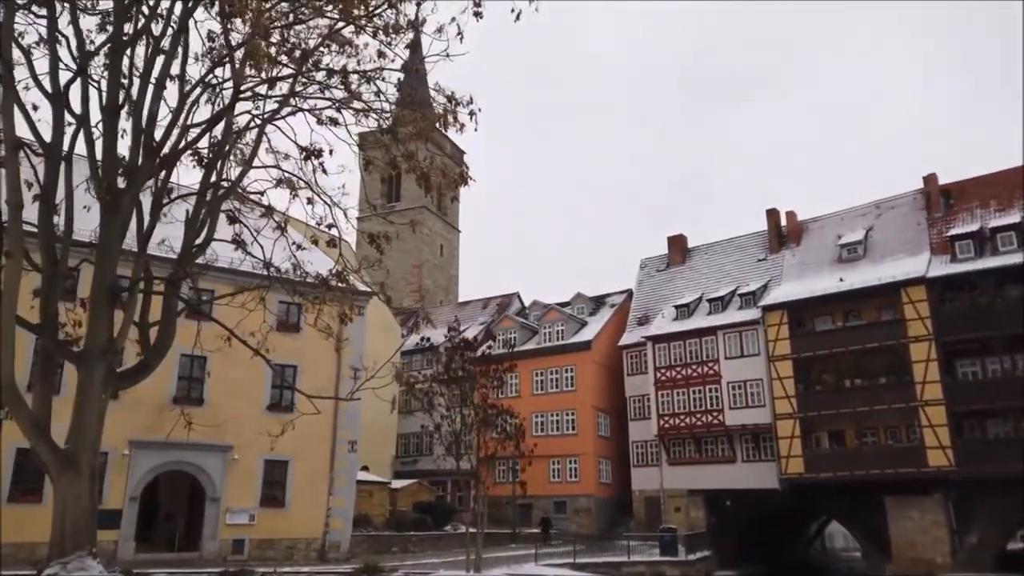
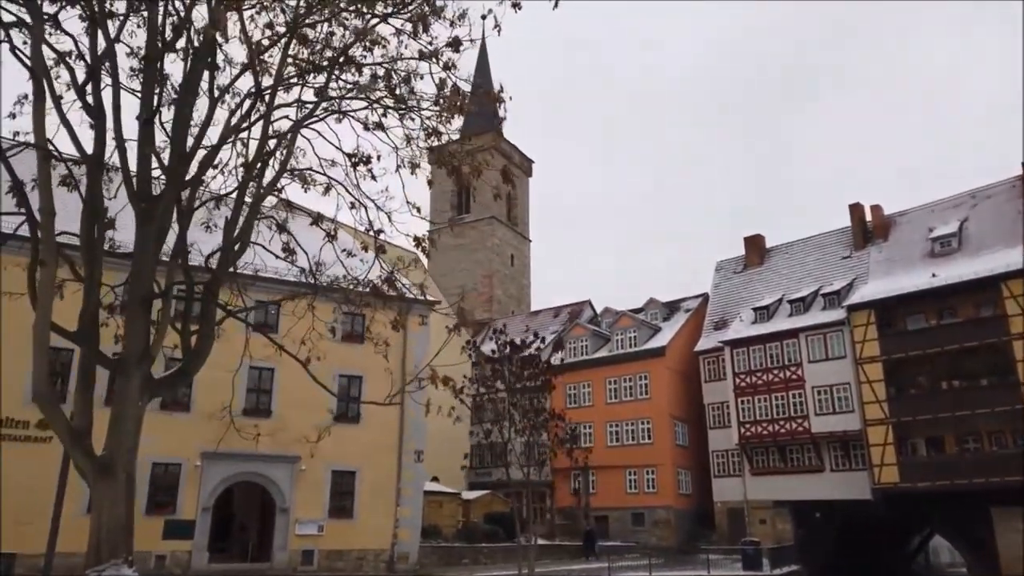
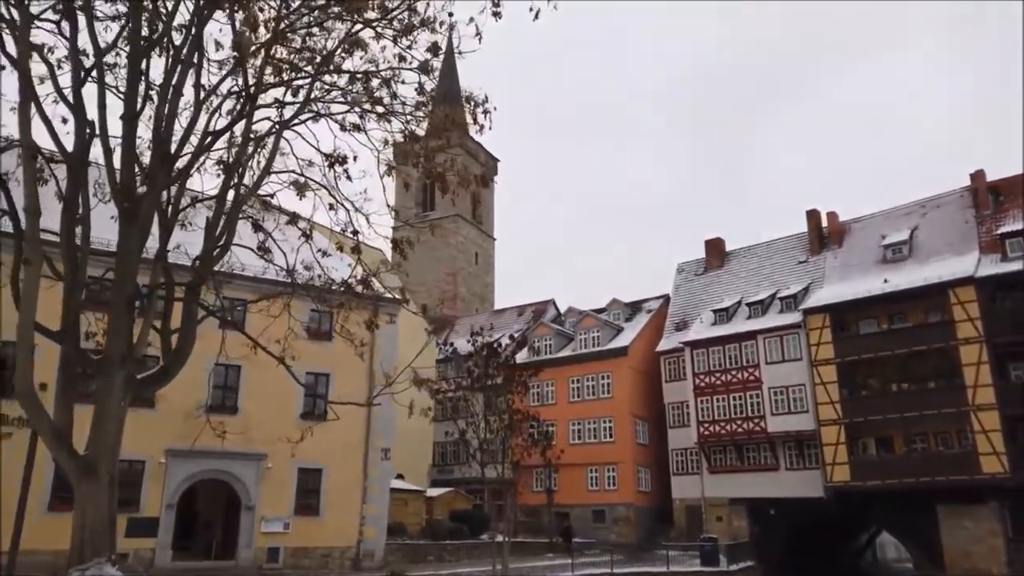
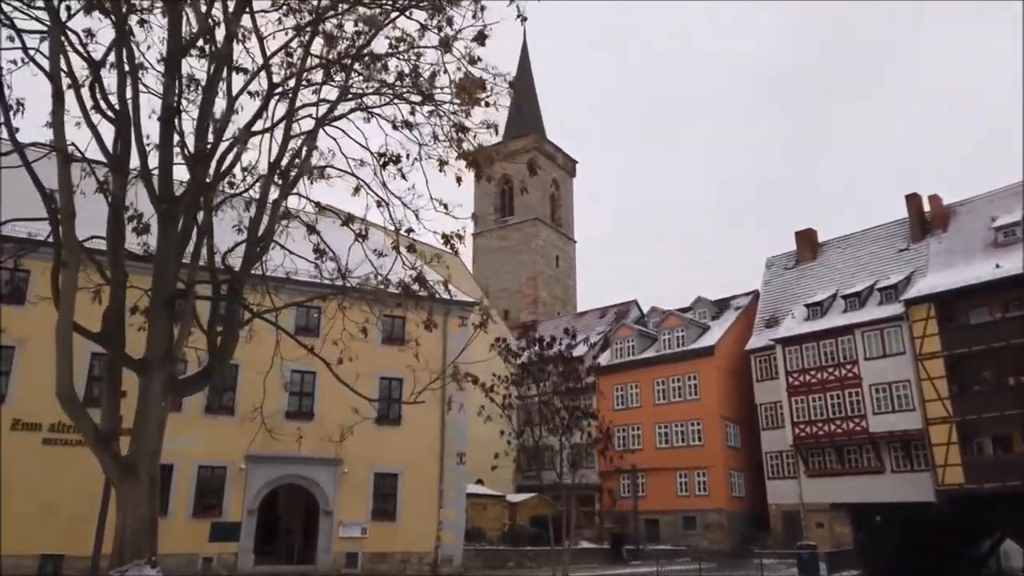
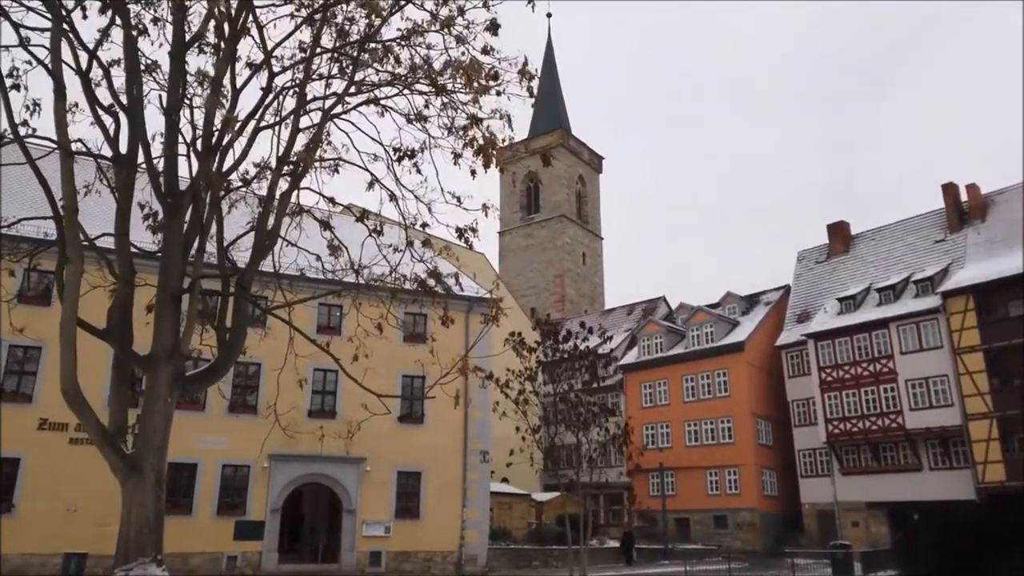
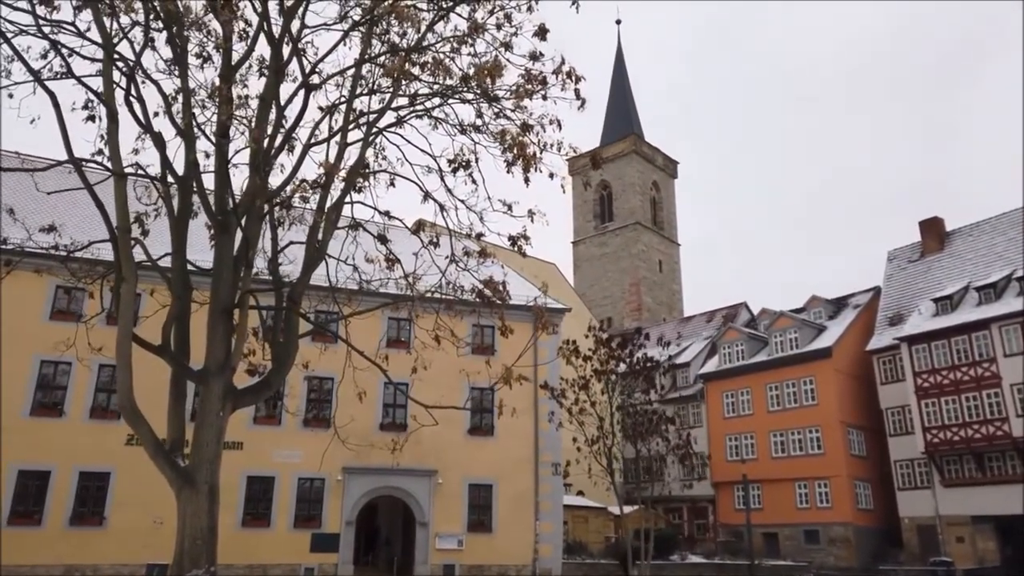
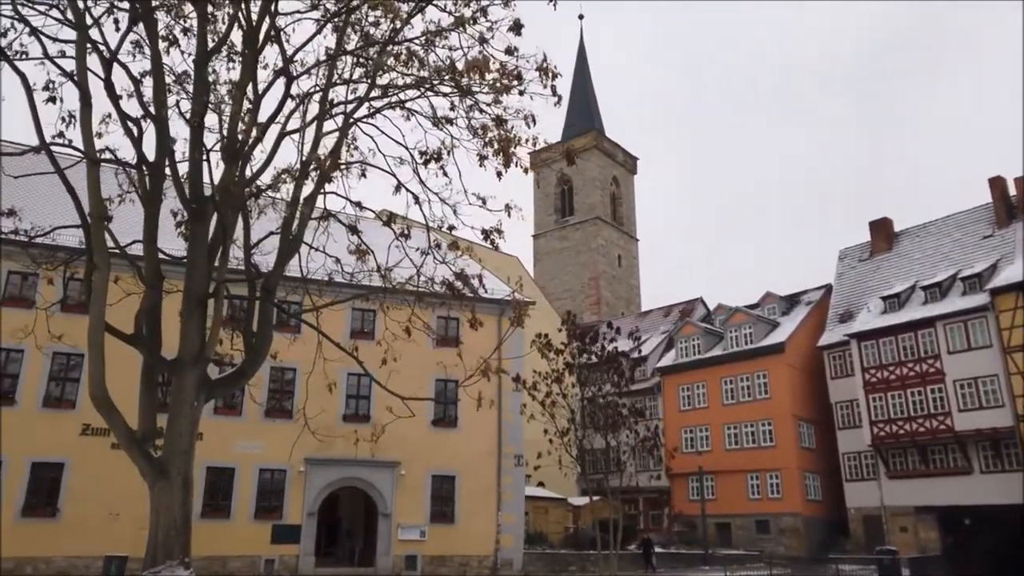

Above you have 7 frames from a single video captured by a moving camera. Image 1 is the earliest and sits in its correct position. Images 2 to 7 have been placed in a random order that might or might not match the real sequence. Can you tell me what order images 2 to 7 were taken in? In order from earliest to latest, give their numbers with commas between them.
3, 2, 4, 5, 7, 6
